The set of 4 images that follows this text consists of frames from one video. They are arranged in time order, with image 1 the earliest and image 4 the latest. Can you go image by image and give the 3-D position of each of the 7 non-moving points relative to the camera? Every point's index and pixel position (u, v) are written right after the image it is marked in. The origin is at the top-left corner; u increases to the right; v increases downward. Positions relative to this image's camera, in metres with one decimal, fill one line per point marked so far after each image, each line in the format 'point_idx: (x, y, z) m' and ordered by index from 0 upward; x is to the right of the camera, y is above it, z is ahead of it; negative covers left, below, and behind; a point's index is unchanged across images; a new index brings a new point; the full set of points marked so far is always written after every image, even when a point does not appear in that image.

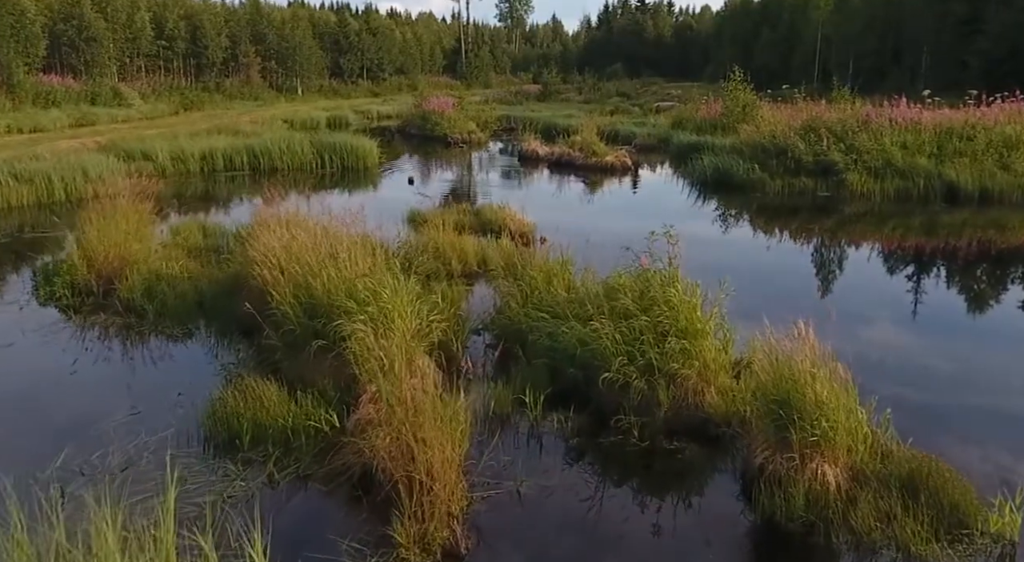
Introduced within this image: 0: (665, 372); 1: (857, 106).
0: (+1.1, -0.6, +5.2) m
1: (+8.2, +4.2, +17.6) m
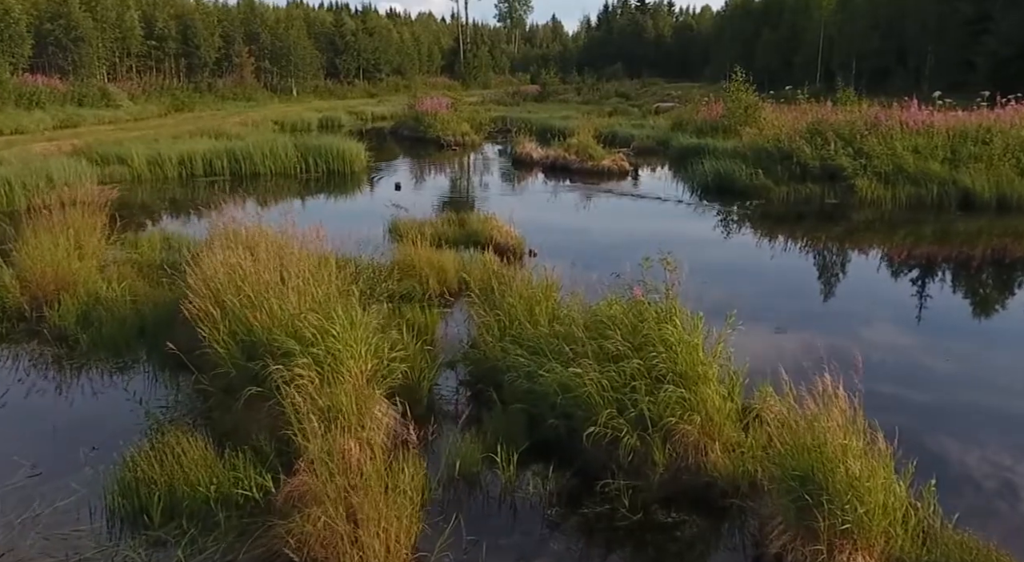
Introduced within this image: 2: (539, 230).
0: (+0.9, -0.9, +4.4) m
1: (+8.0, +3.9, +16.8) m
2: (+0.5, +1.0, +13.9) m
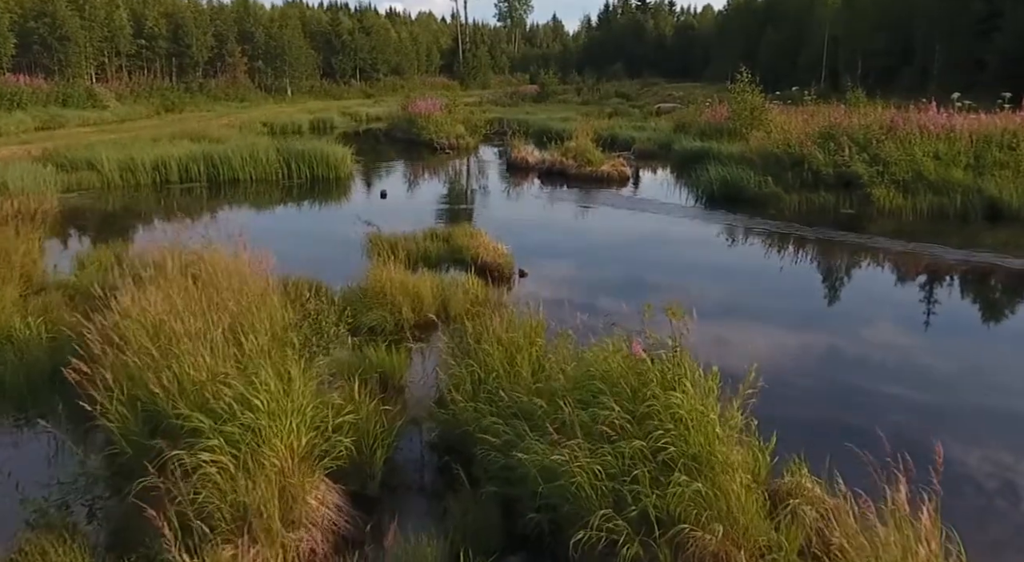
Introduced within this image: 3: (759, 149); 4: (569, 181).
0: (+0.7, -1.1, +3.4) m
1: (+7.9, +3.7, +15.8) m
2: (+0.3, +0.7, +12.9) m
3: (+5.4, +2.9, +16.2) m
4: (+1.4, +2.5, +18.8) m
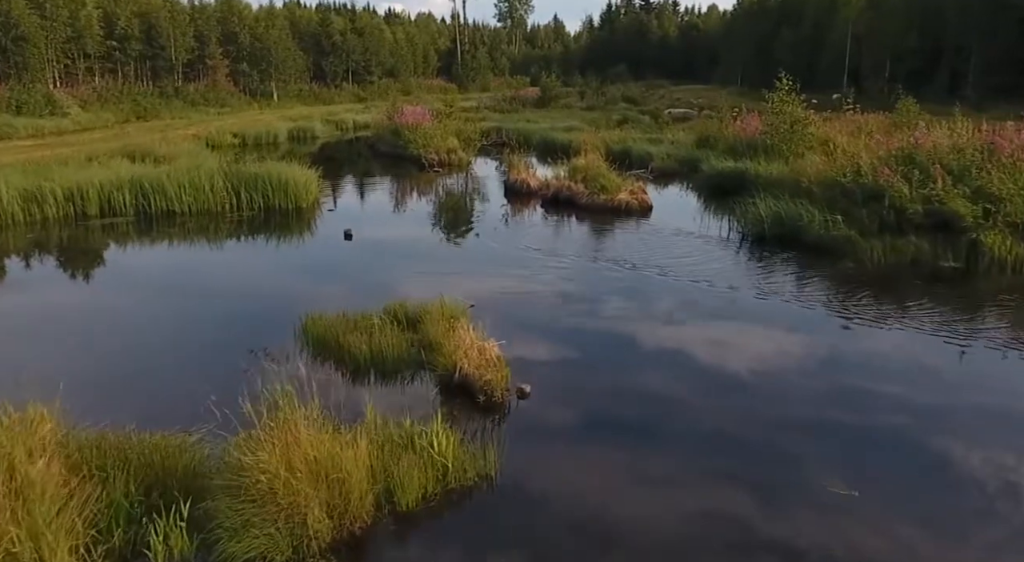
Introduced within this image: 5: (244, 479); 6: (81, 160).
0: (+0.7, -2.2, +0.2) m
1: (+7.9, +2.6, +12.7) m
2: (+0.3, -0.3, +9.7) m
3: (+5.4, +1.9, +13.0) m
4: (+1.4, +1.5, +15.6) m
5: (-1.4, -1.1, +4.1) m
6: (-10.0, +2.8, +17.2) m
